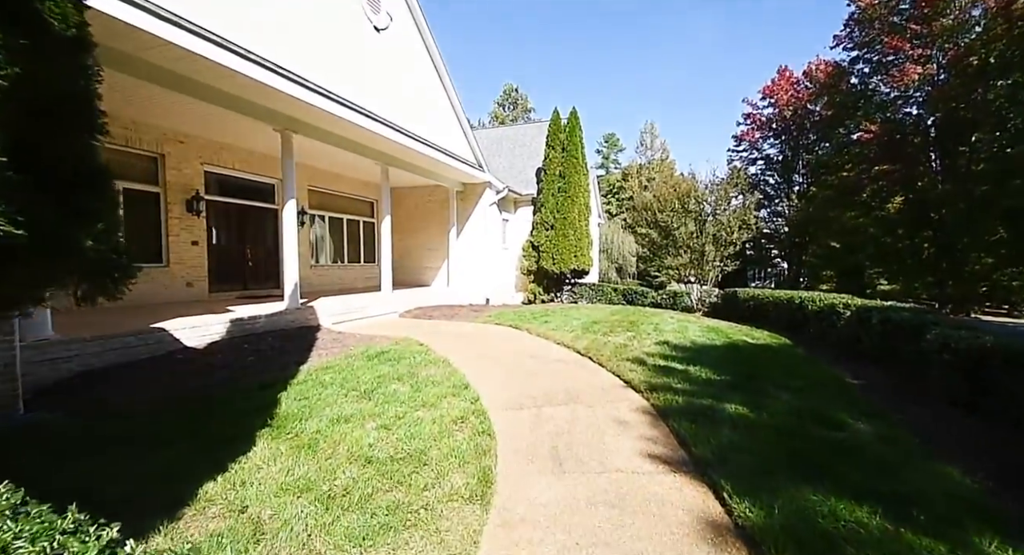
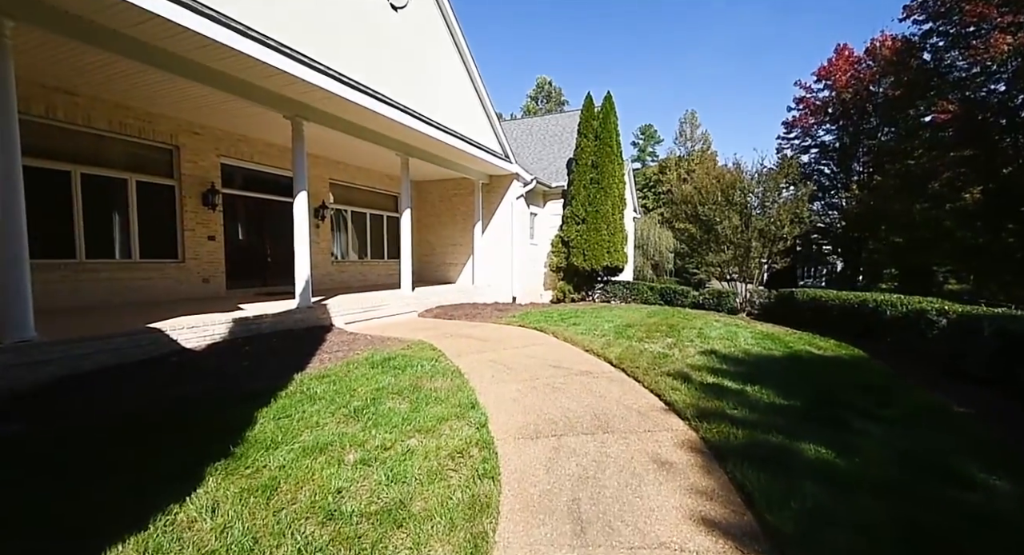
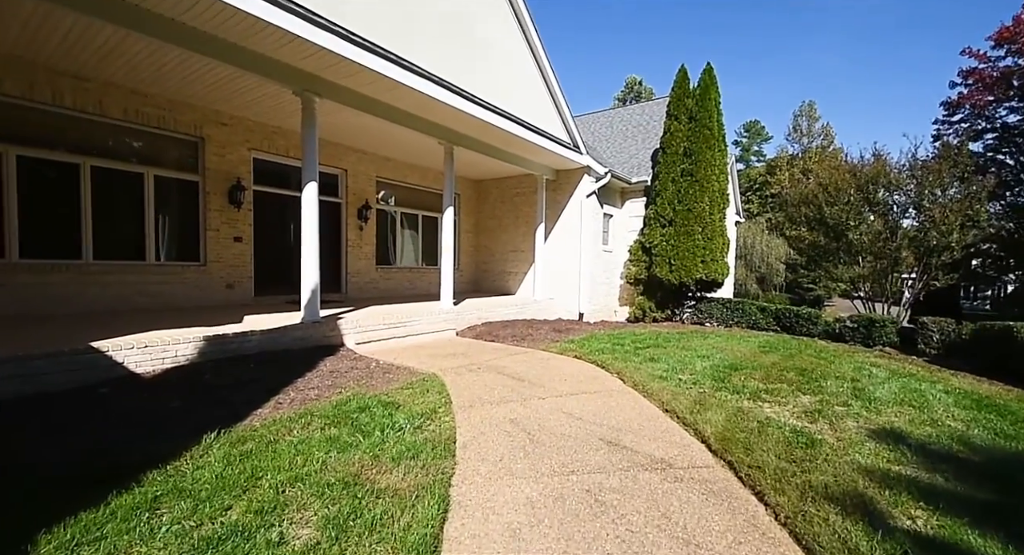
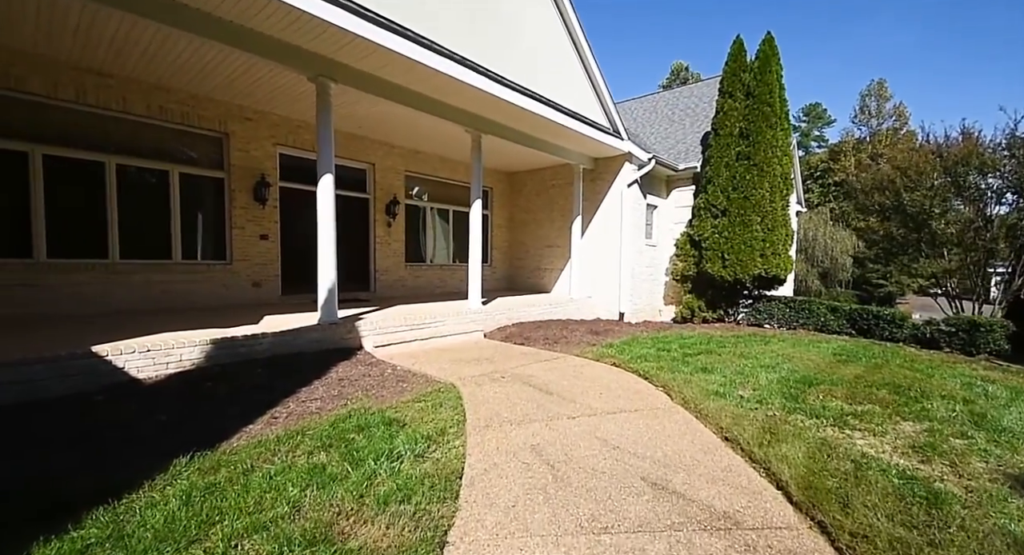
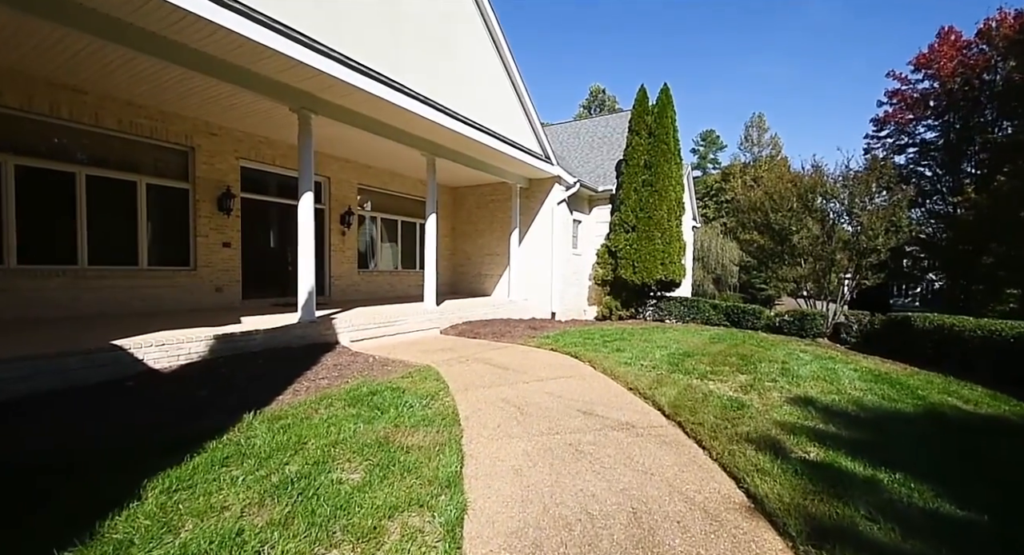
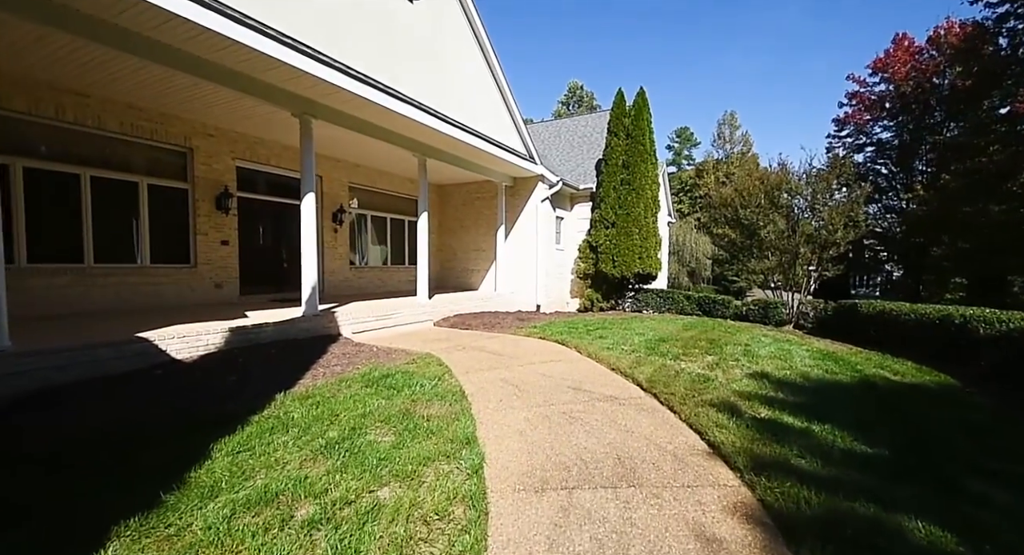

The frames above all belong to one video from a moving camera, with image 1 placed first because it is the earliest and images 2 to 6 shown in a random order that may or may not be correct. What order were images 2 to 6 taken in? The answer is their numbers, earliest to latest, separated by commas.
2, 6, 5, 3, 4
